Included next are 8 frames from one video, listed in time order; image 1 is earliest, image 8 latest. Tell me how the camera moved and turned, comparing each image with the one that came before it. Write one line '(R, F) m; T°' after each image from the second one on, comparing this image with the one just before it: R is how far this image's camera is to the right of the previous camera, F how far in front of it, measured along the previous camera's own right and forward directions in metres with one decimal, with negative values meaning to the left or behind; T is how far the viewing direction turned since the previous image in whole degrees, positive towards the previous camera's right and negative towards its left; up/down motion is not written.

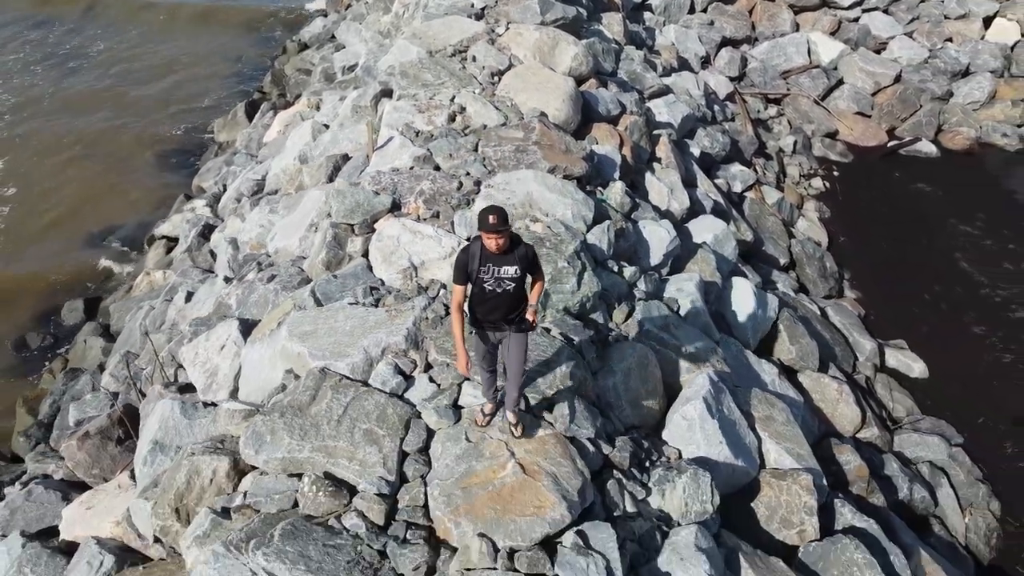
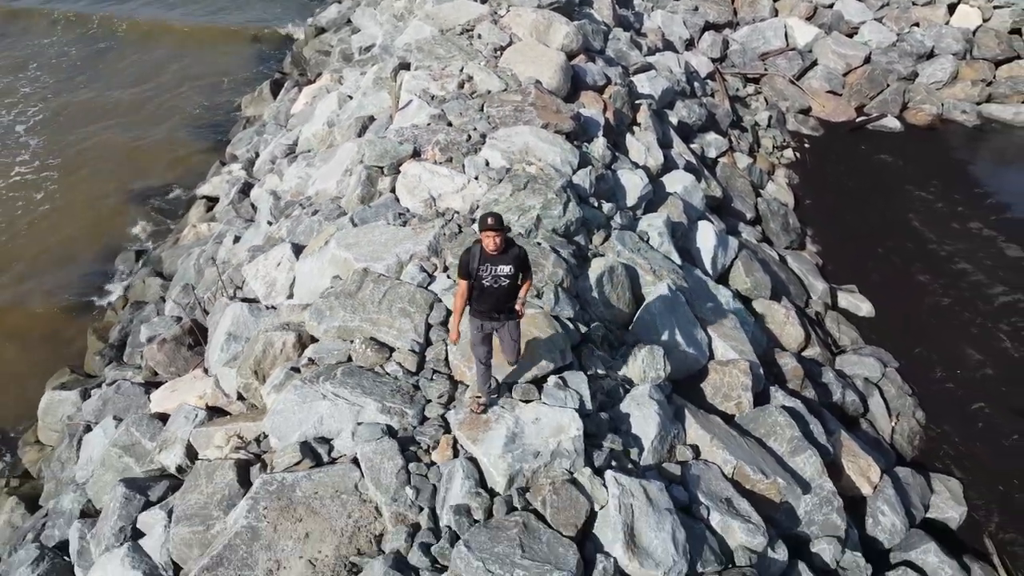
(0.0, -1.1) m; 0°
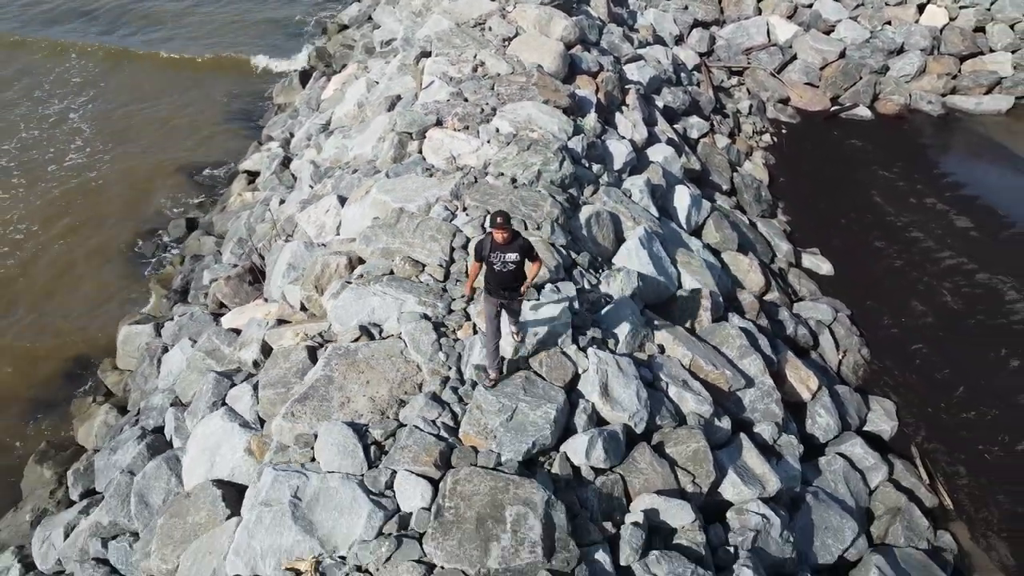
(0.0, -1.3) m; 0°
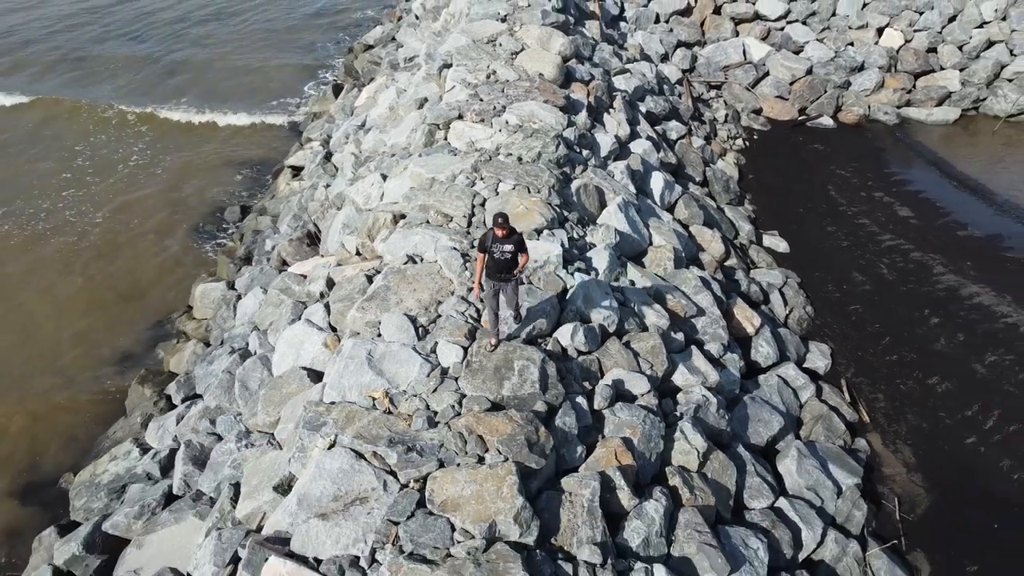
(0.0, -1.8) m; 0°
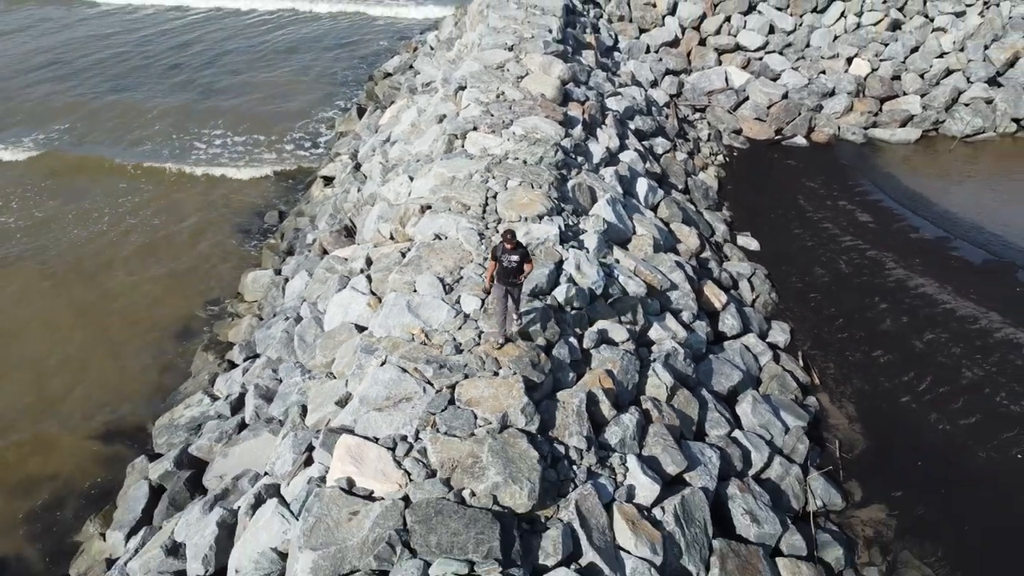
(0.0, -1.7) m; 0°
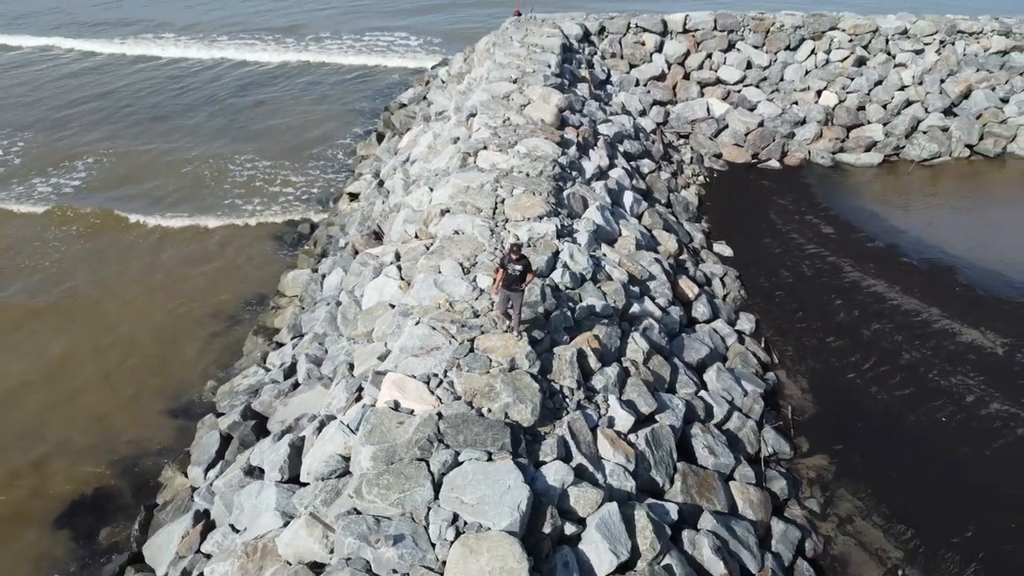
(-0.1, -1.9) m; 0°
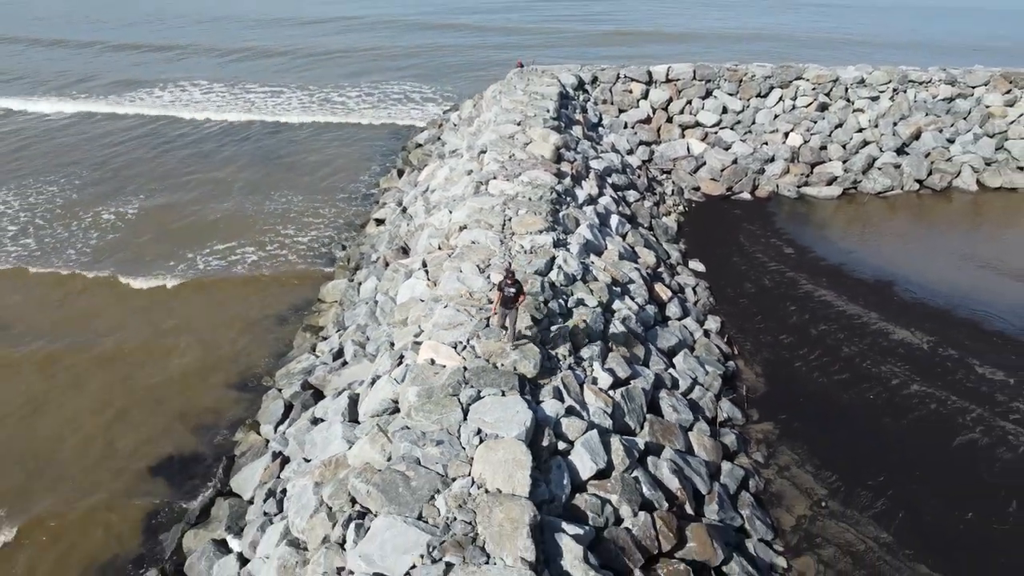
(-0.1, -2.6) m; 0°
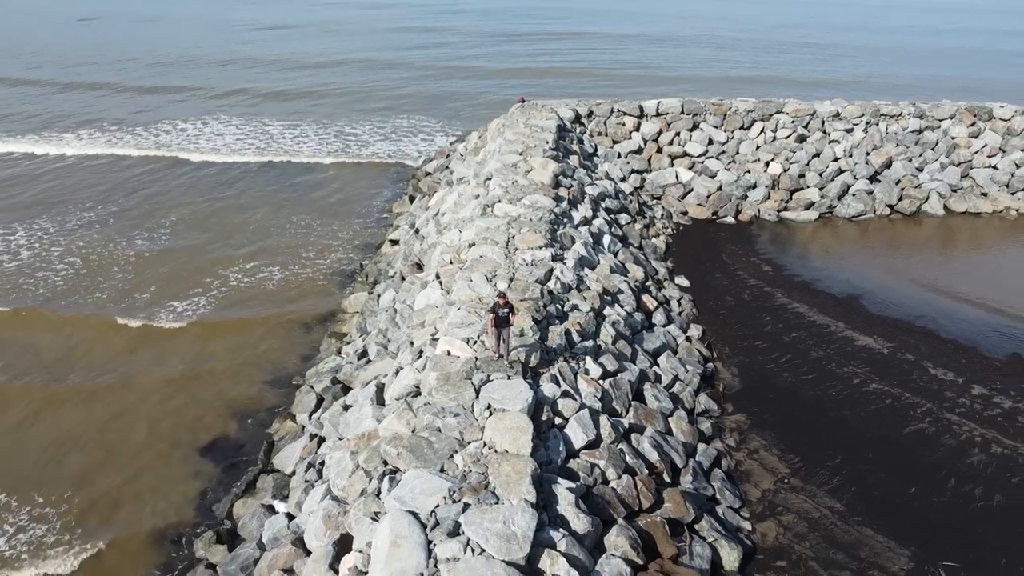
(0.0, -1.8) m; 0°
